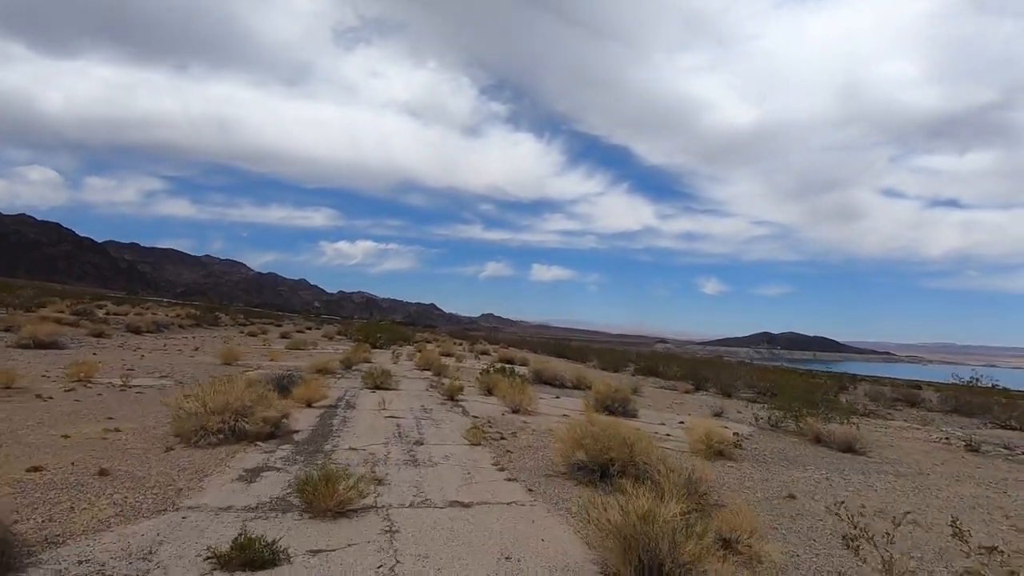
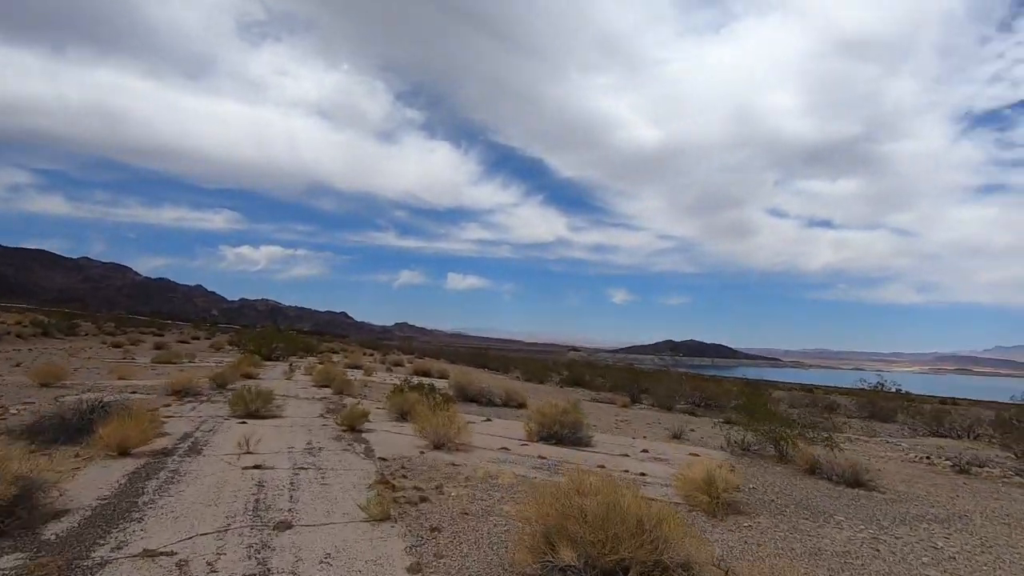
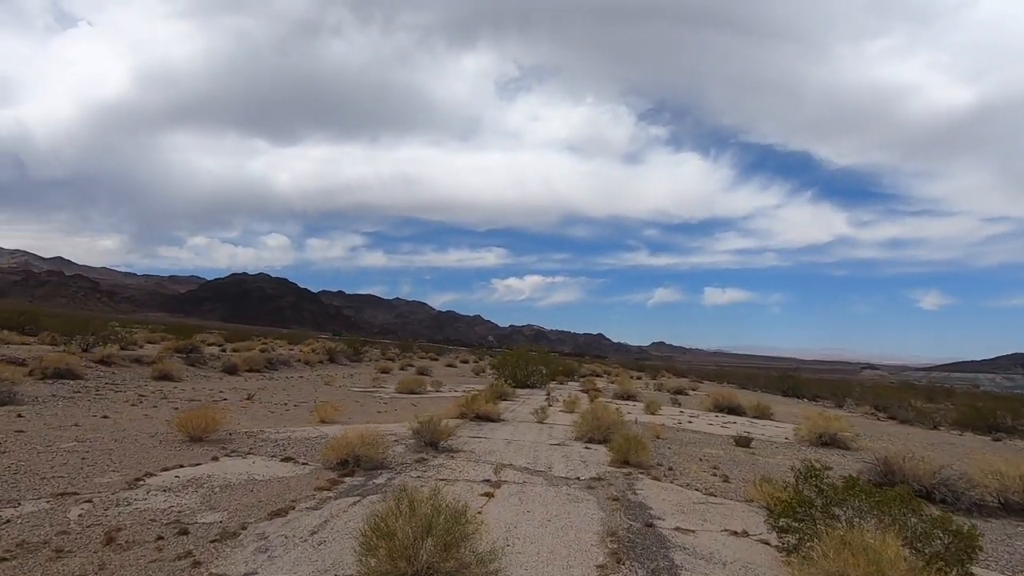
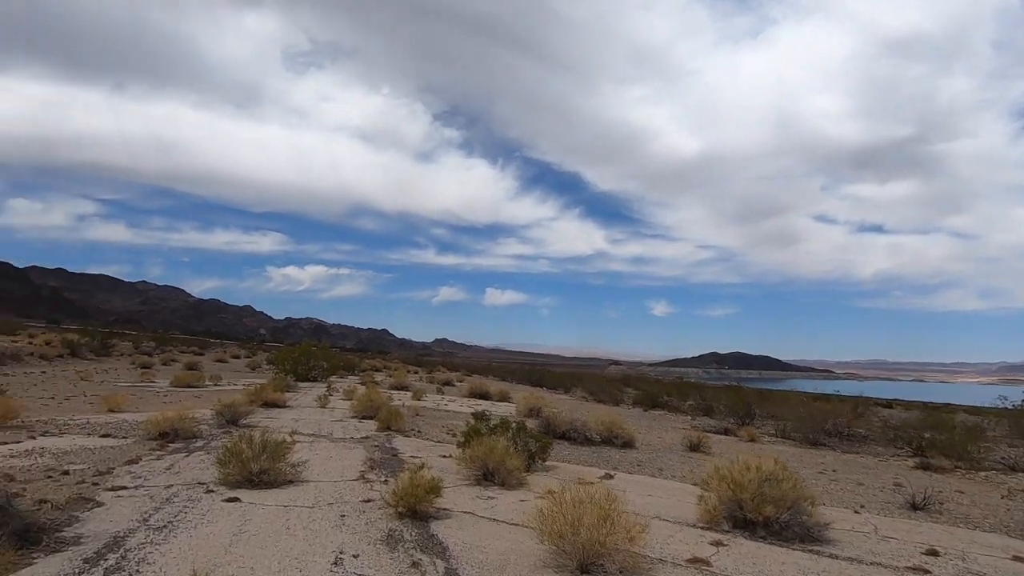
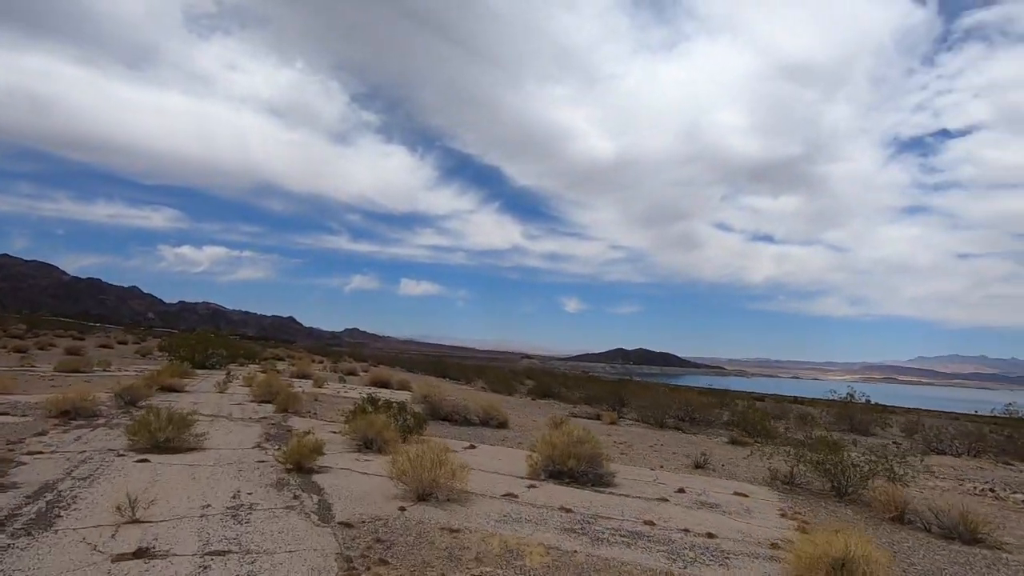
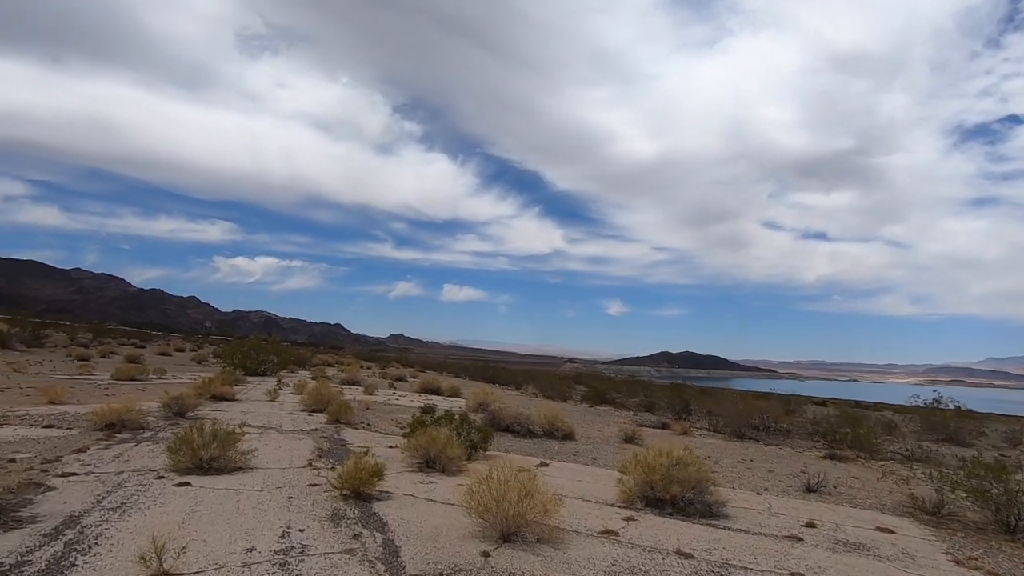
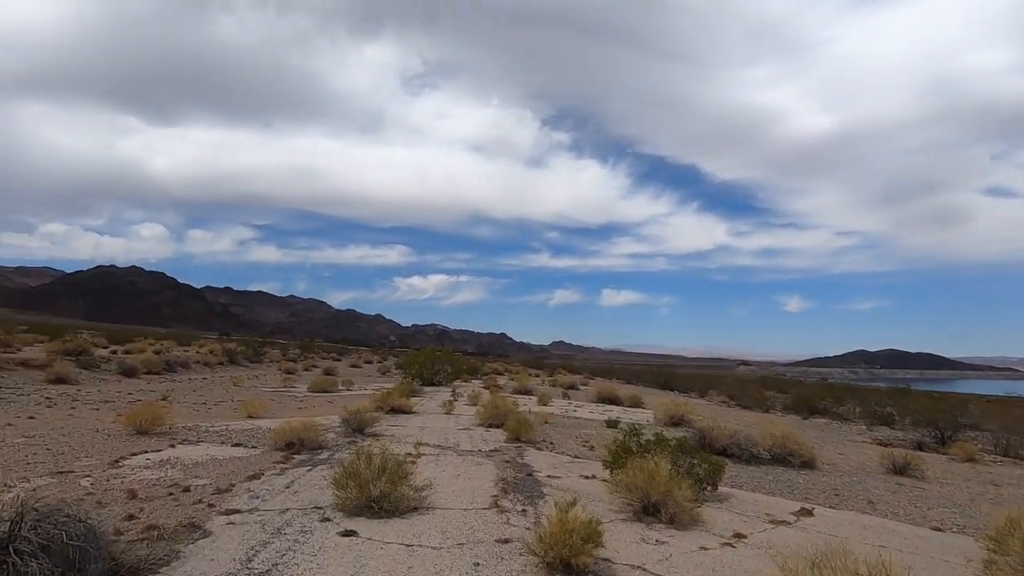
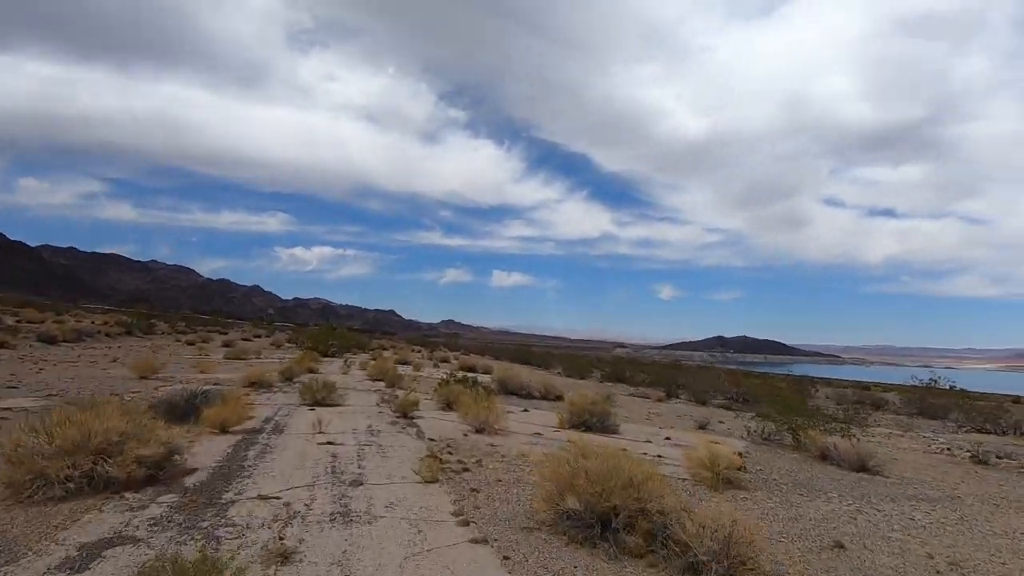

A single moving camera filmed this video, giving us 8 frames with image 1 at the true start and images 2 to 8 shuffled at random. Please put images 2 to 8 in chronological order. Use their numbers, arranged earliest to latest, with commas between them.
8, 2, 5, 6, 4, 7, 3
